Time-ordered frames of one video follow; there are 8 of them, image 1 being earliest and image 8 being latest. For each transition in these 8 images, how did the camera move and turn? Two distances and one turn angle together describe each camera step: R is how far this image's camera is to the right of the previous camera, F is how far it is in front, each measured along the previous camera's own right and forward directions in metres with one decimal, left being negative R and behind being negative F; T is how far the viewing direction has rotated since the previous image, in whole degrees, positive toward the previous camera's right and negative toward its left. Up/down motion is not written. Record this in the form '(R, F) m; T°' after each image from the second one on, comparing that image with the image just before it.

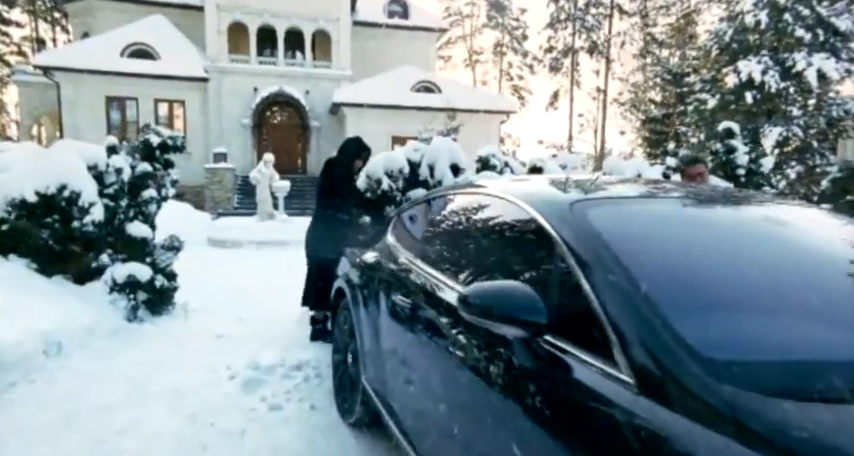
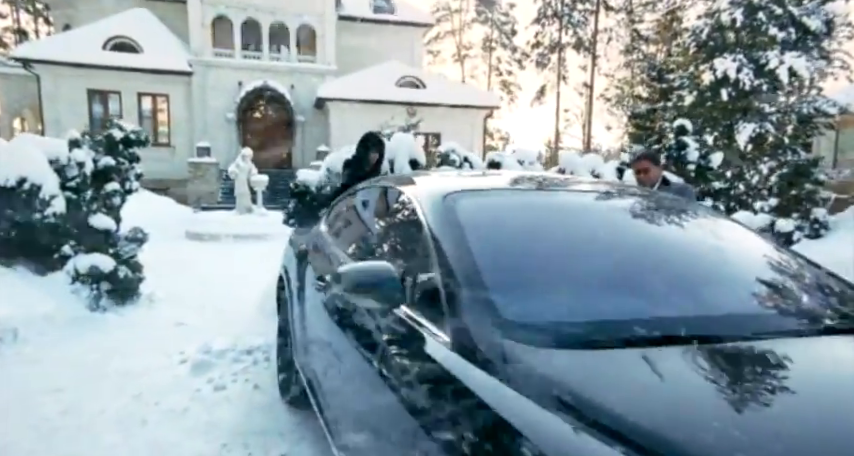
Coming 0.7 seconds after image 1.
(+0.4, -0.2) m; +1°
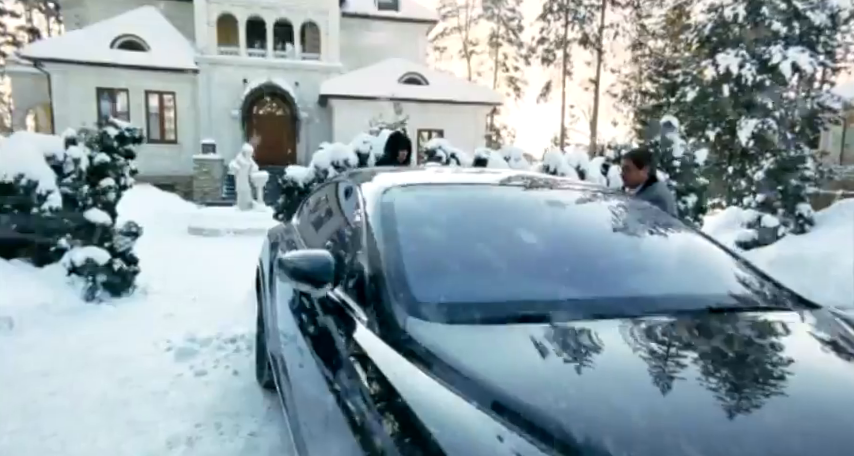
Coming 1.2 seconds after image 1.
(+0.3, -0.2) m; -1°
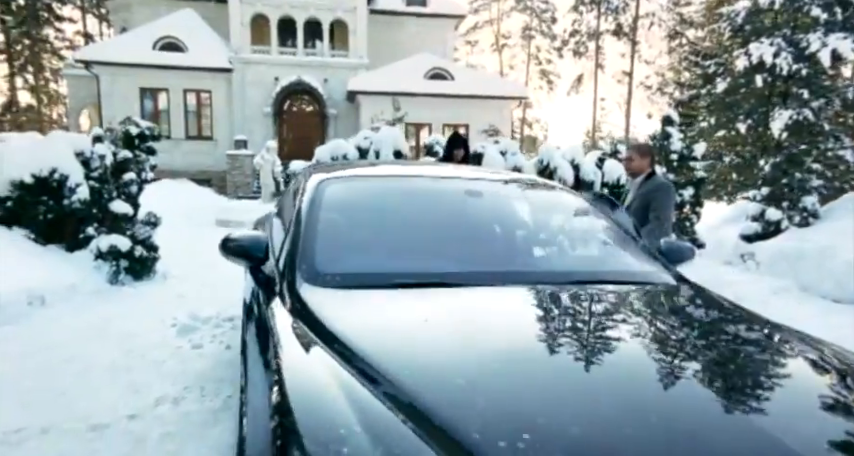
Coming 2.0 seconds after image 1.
(+0.5, -0.3) m; -4°
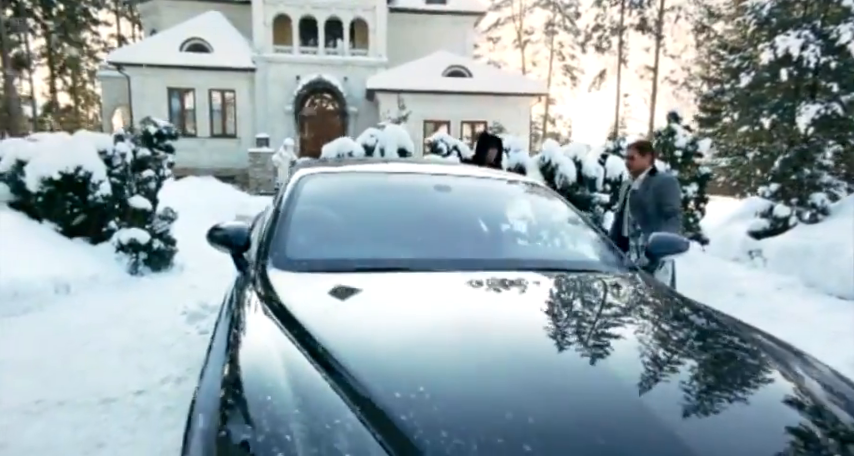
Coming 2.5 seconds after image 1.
(+0.3, -0.2) m; -3°
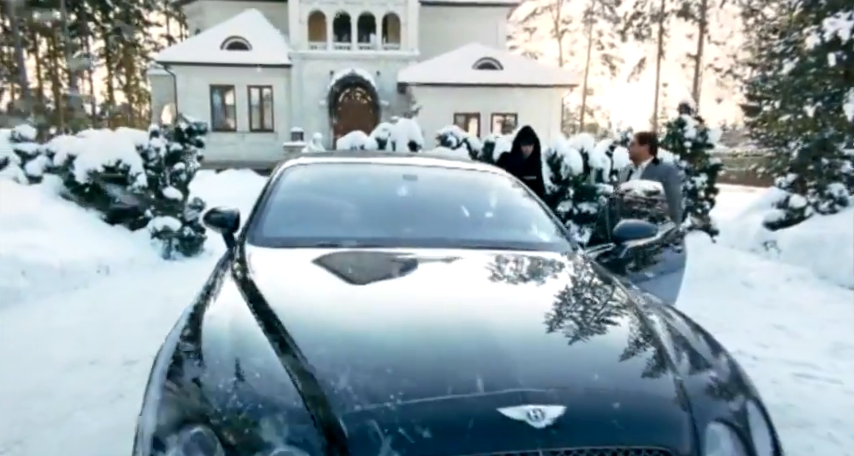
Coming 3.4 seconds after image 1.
(+0.4, -0.4) m; -4°
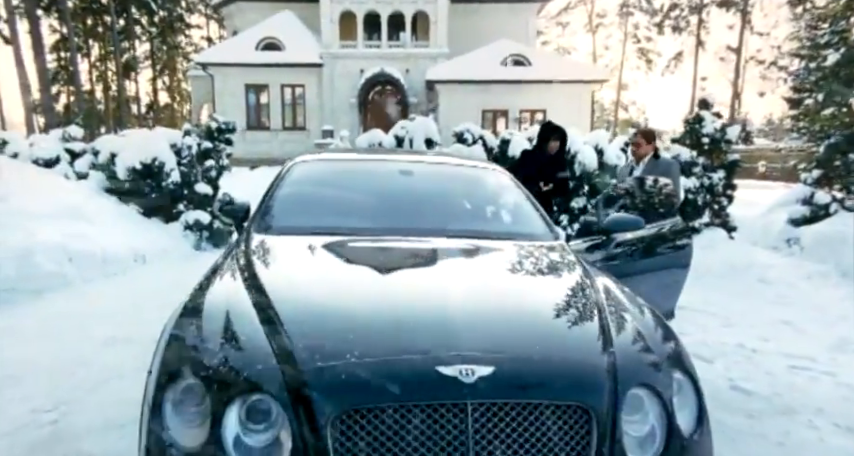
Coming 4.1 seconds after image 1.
(+0.2, -0.2) m; -3°
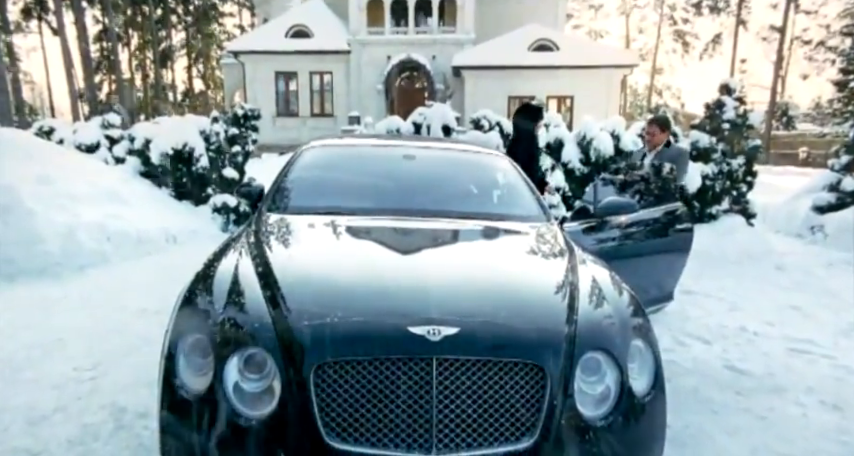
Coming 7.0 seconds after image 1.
(+0.2, -0.2) m; -3°
